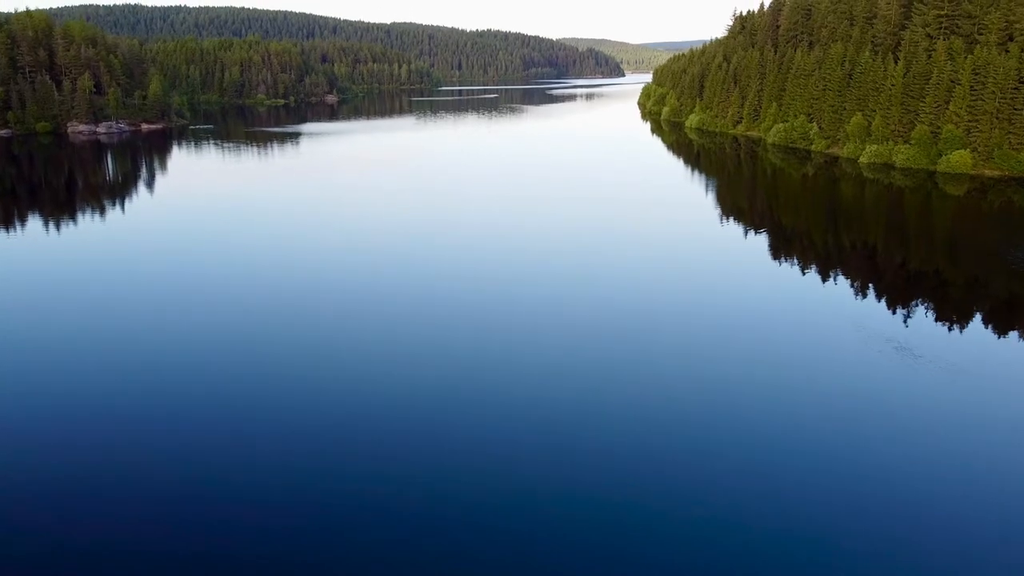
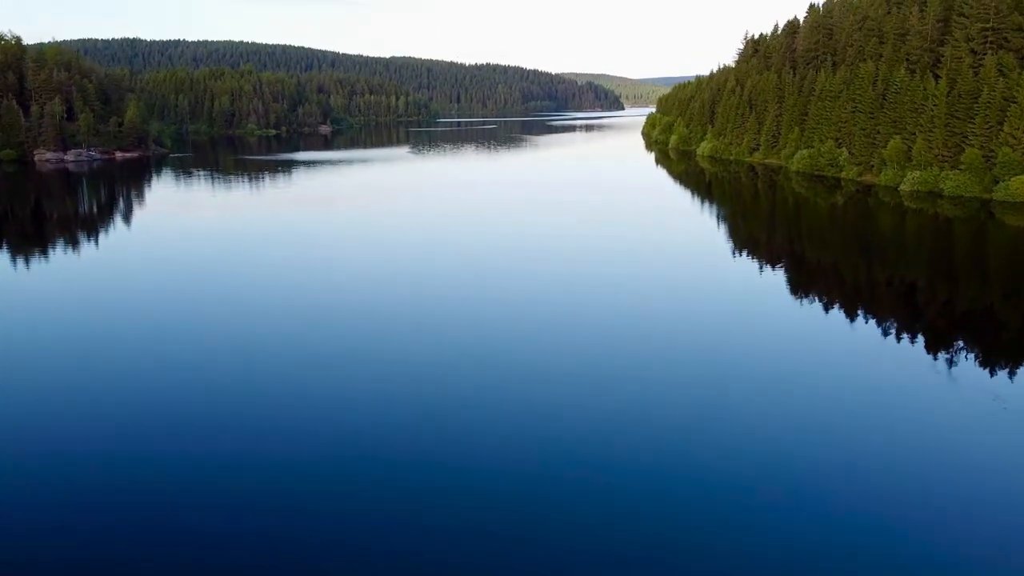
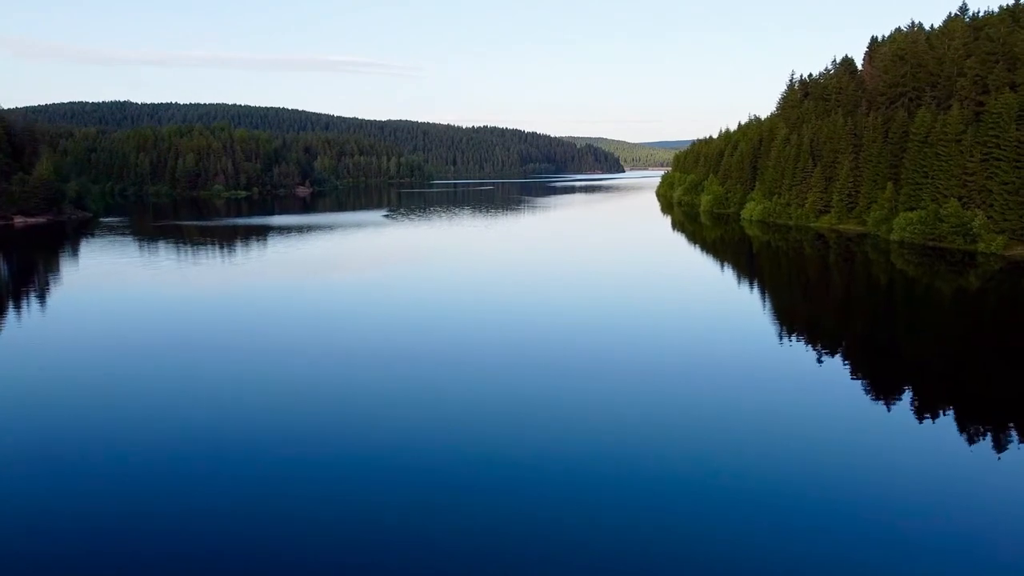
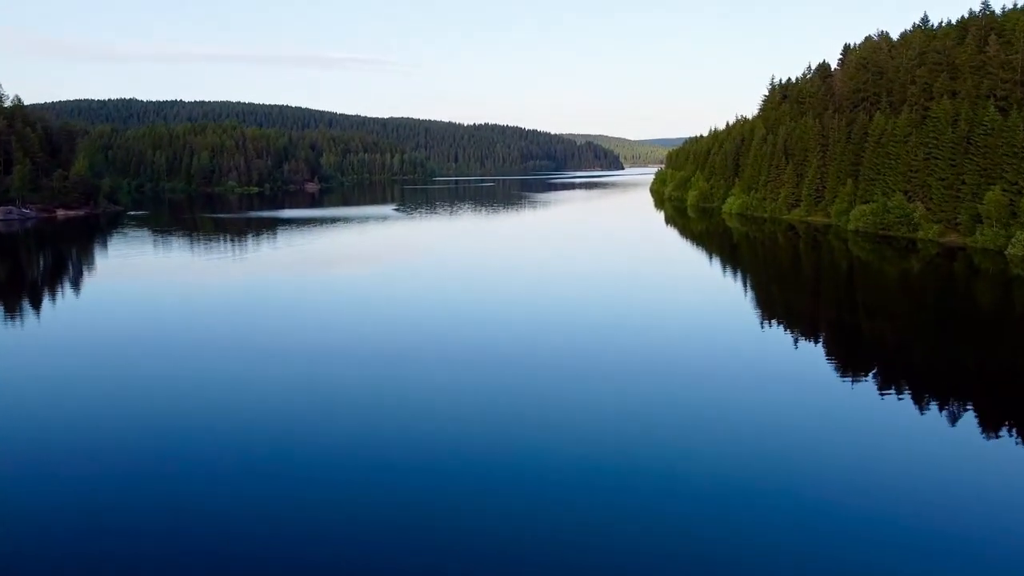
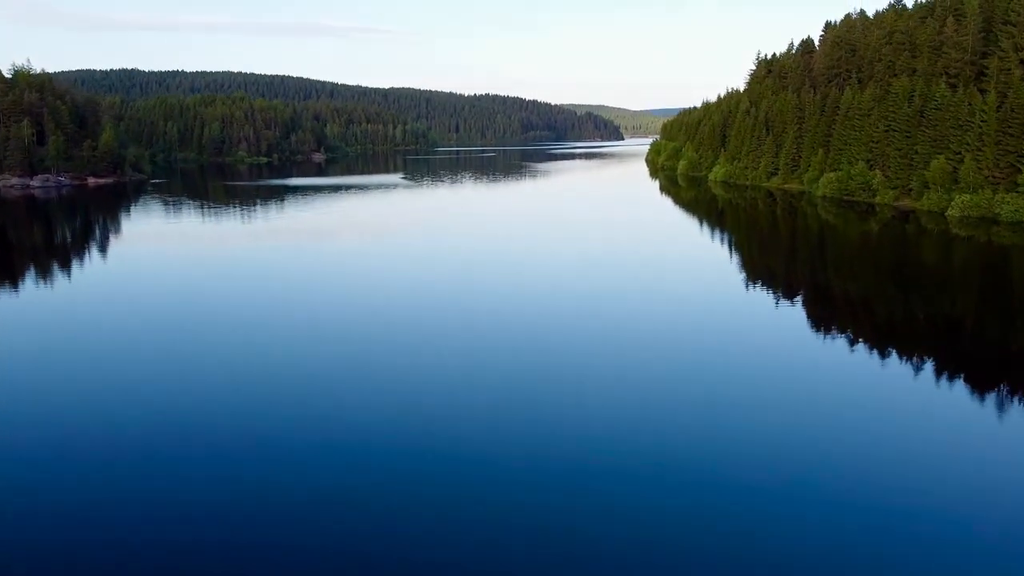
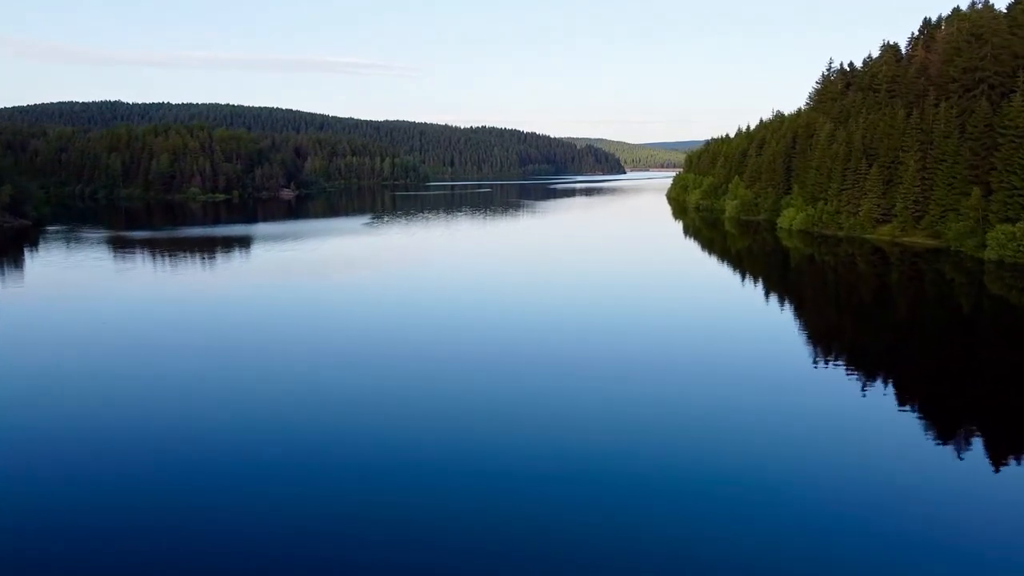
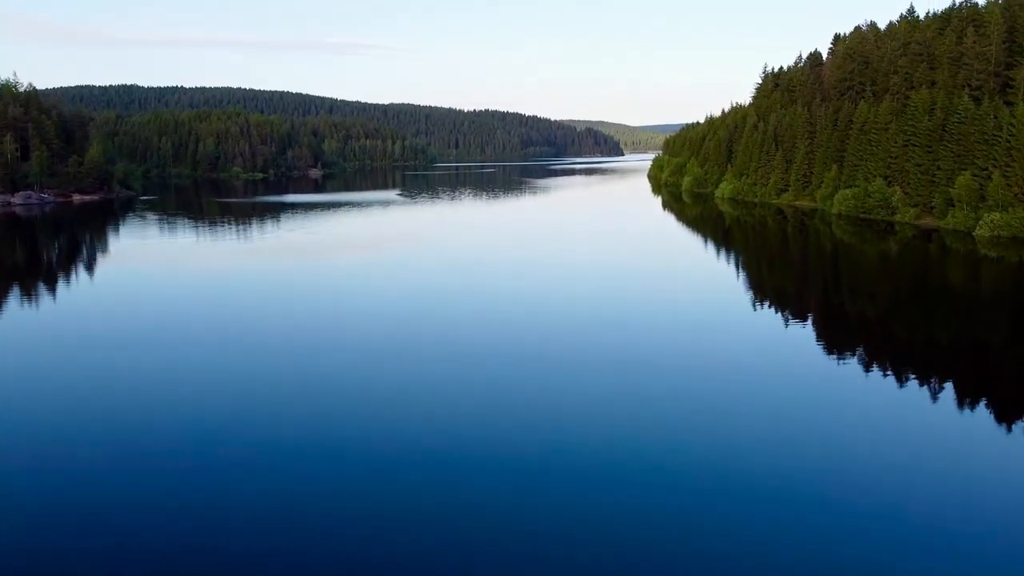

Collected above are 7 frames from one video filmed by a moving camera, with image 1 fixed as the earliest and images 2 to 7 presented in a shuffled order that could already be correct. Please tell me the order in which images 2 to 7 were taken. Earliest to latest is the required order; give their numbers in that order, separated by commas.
2, 5, 7, 4, 3, 6
